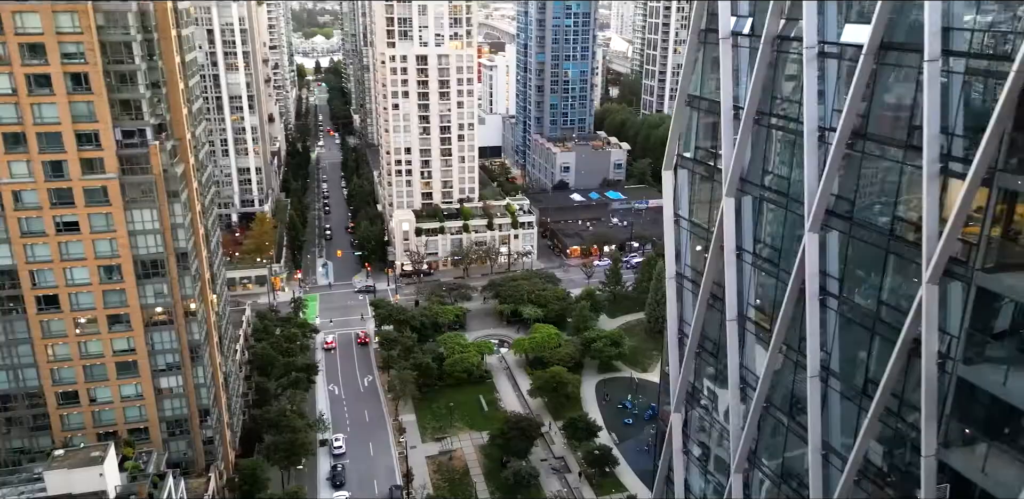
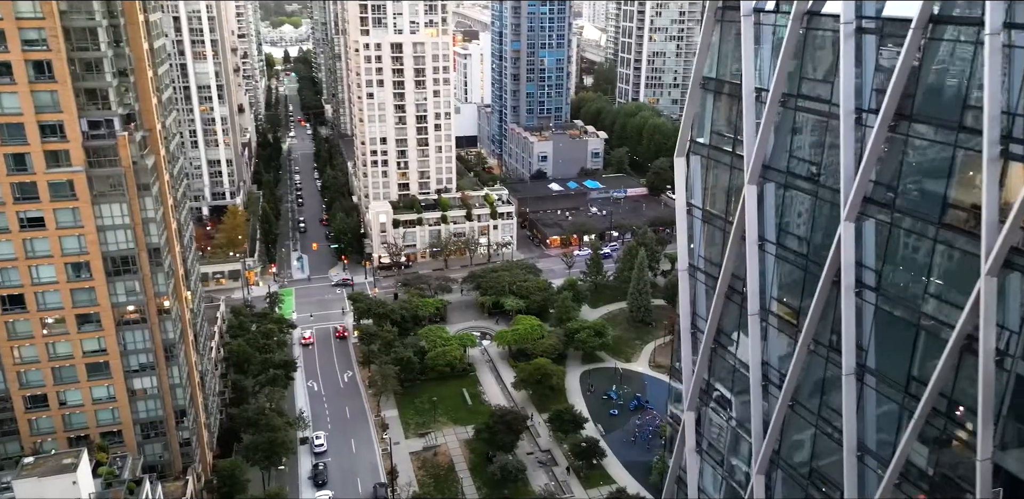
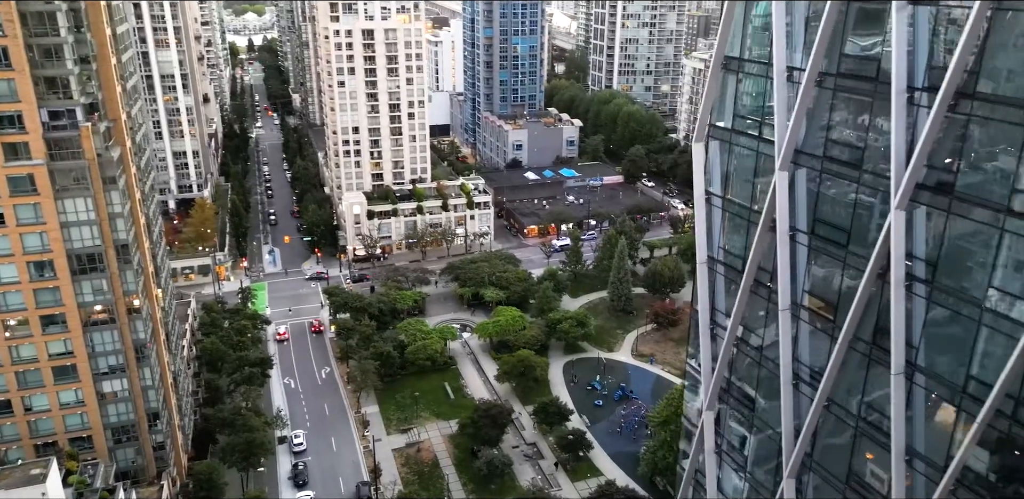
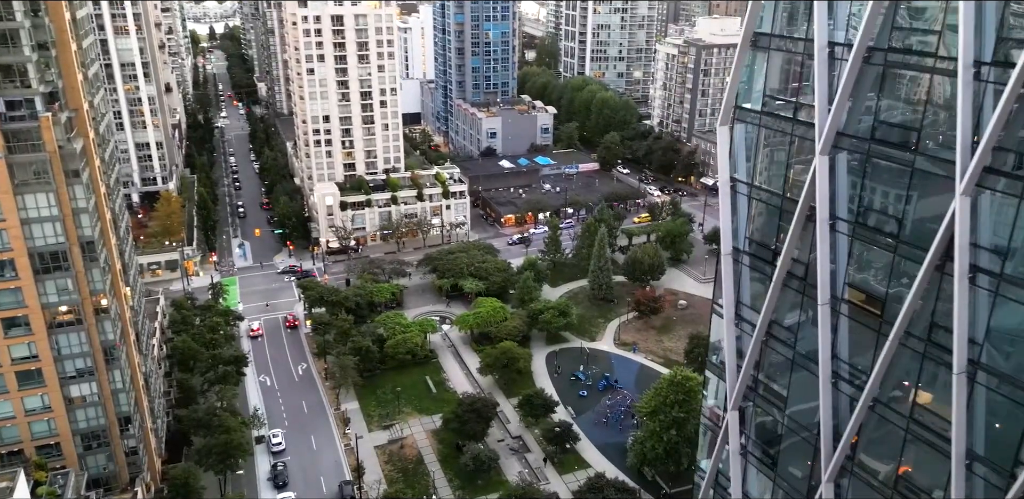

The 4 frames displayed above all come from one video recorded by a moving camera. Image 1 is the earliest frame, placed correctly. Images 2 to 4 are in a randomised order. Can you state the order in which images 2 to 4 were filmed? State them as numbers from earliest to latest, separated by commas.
2, 3, 4
